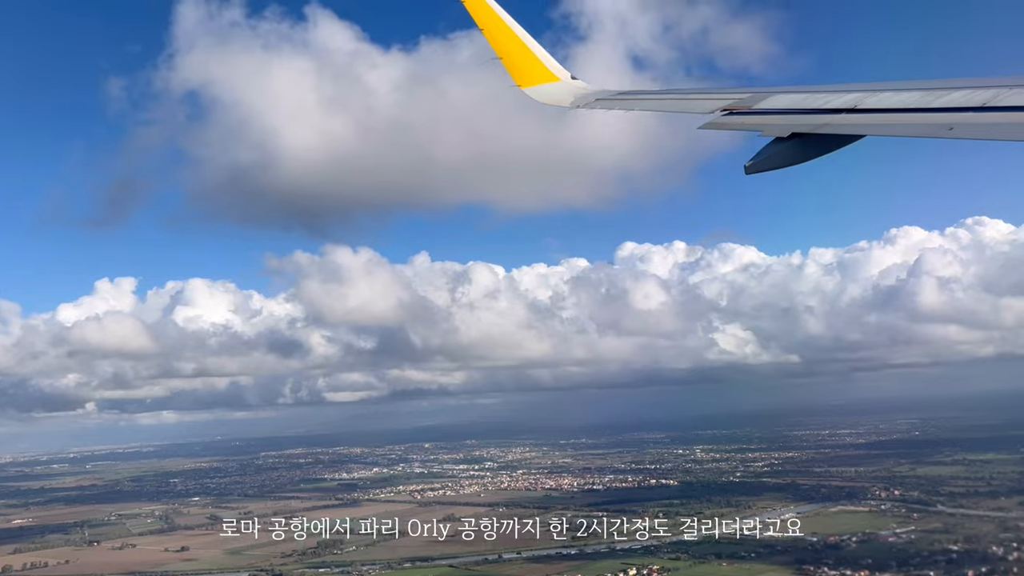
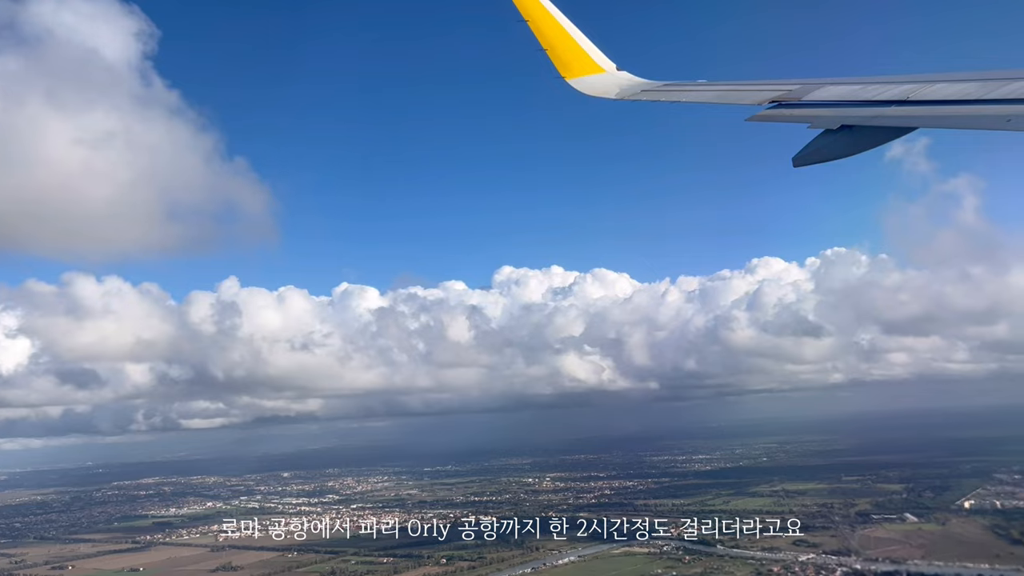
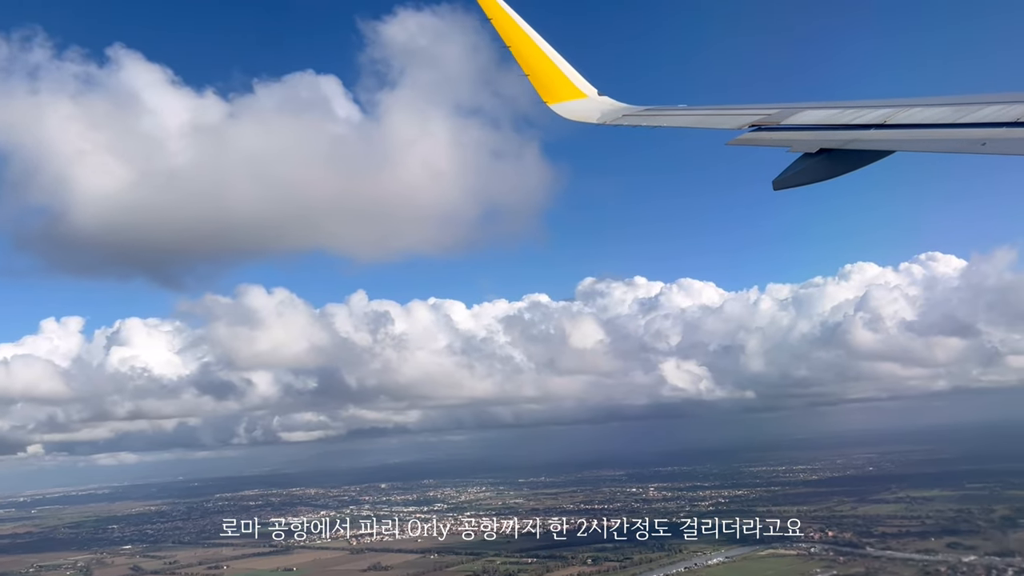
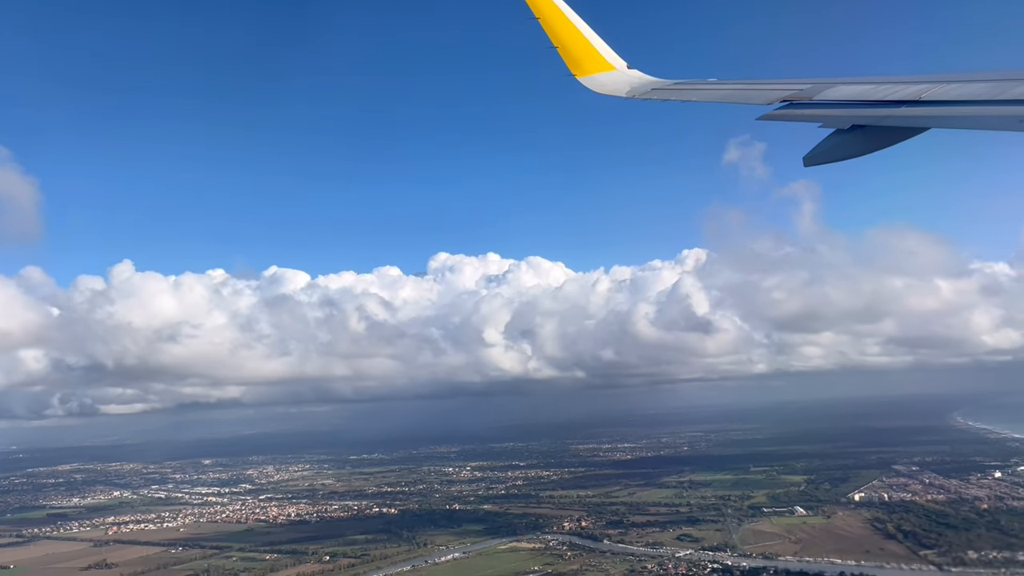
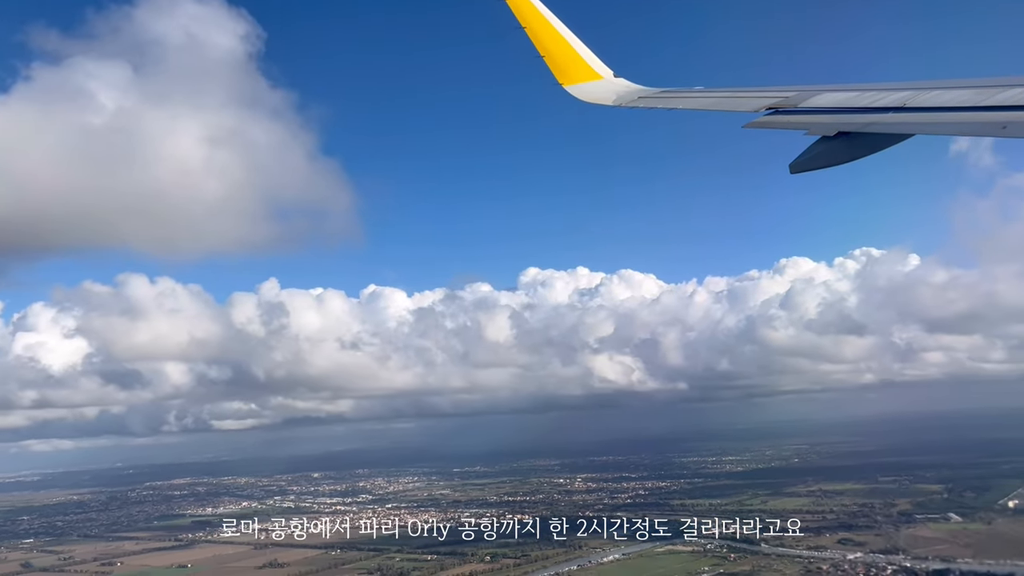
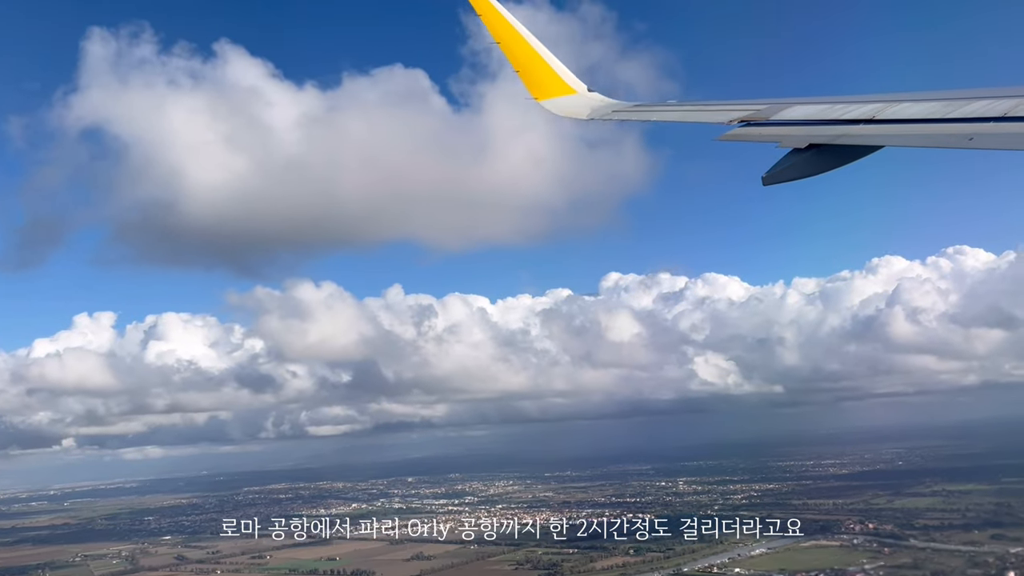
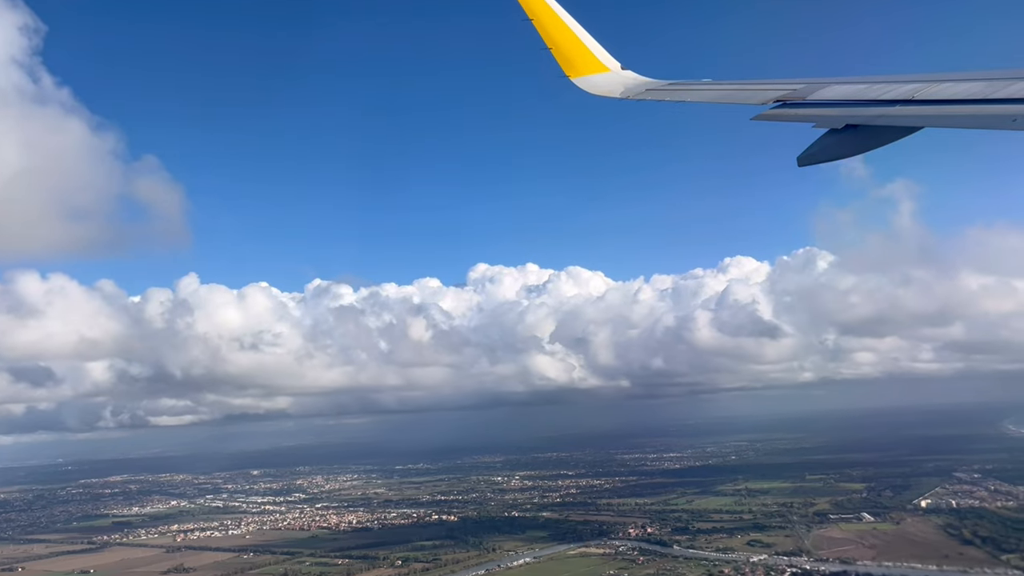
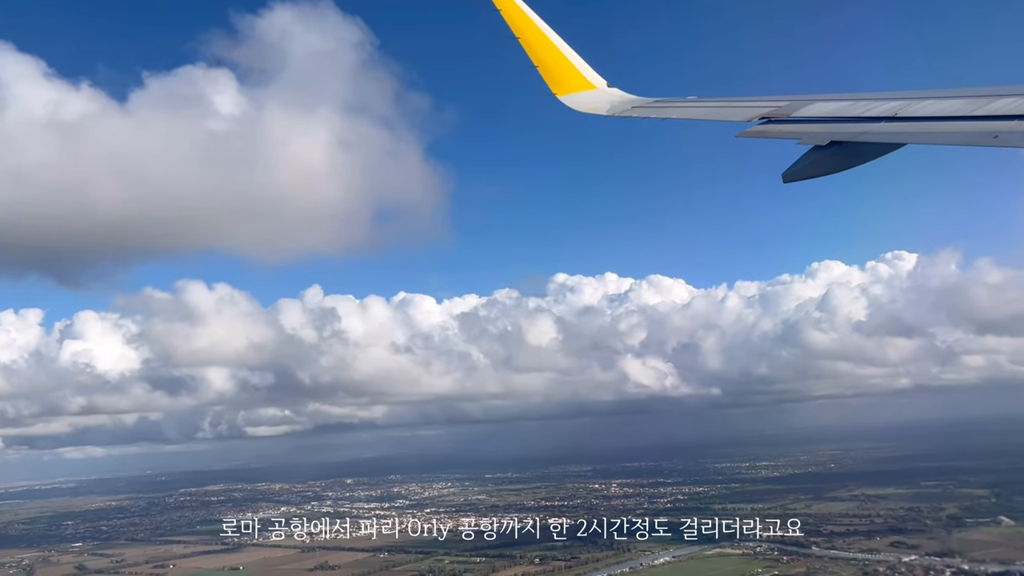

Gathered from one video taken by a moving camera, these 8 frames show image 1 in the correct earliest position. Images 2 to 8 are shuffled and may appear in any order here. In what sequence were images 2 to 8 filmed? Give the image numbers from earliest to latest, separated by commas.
6, 3, 8, 5, 2, 7, 4
